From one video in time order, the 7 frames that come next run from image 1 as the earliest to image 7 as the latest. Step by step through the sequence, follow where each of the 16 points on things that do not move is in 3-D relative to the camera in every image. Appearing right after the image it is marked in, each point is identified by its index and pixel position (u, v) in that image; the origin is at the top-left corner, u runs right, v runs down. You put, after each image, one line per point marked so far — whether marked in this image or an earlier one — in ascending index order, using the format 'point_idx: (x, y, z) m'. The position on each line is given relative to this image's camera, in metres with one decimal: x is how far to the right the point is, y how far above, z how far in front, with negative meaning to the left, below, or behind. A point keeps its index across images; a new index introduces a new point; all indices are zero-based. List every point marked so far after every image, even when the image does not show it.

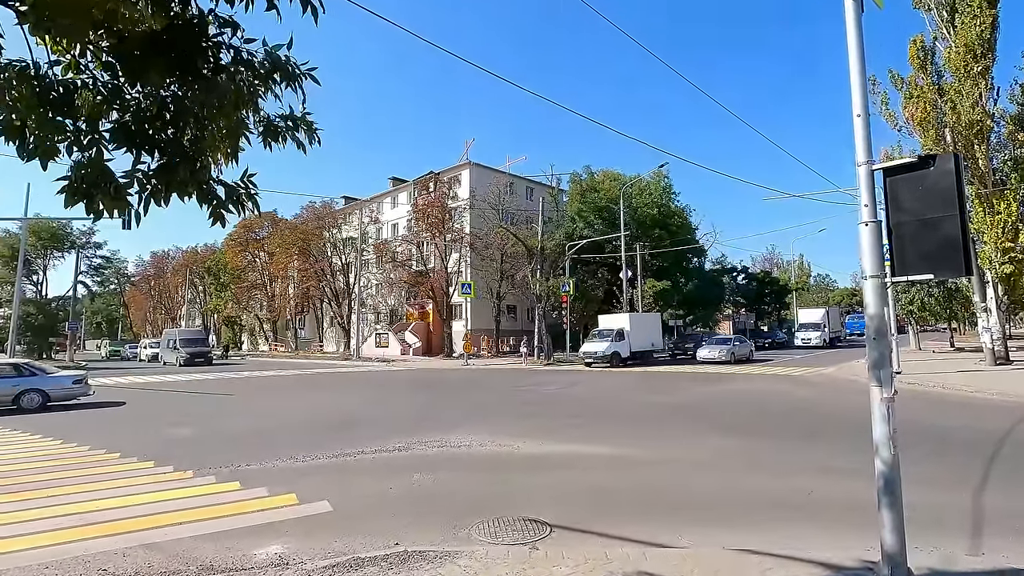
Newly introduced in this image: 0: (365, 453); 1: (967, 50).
0: (-2.3, -2.5, +8.8) m
1: (+14.9, +7.7, +18.7) m
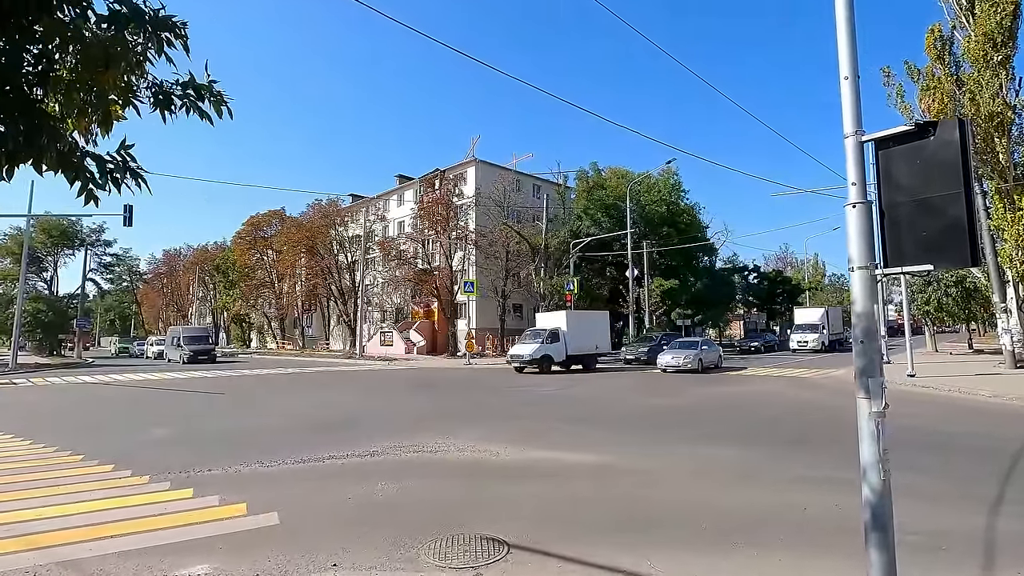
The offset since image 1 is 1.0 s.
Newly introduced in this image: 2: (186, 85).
0: (-2.6, -2.5, +8.3) m
1: (+14.8, +7.8, +17.8) m
2: (-1.9, +1.2, +3.4) m
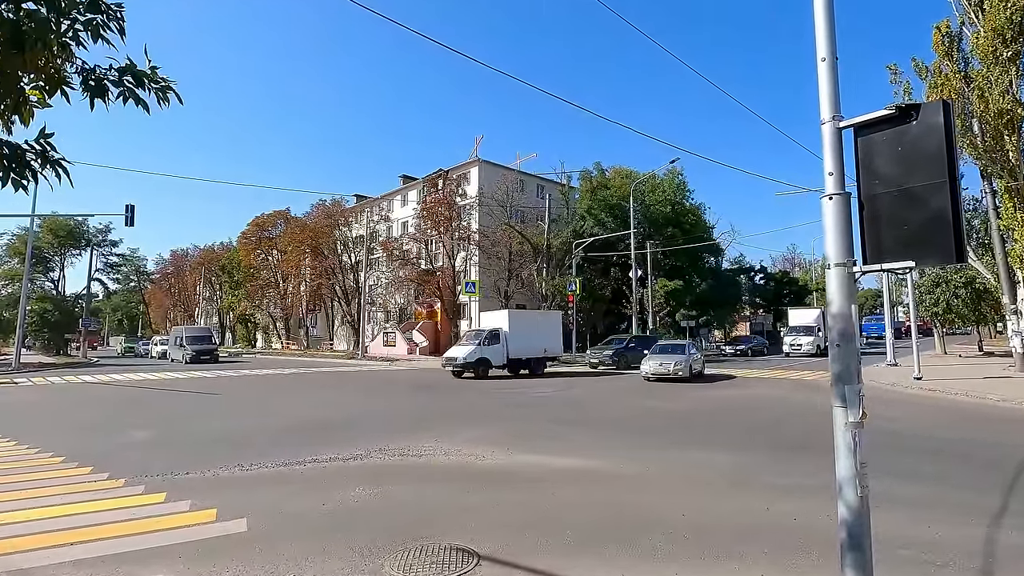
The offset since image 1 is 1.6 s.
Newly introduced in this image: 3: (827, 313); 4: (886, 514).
0: (-2.8, -2.5, +8.2) m
1: (+14.8, +7.7, +17.4) m
2: (-2.2, +1.2, +3.2) m
3: (+1.6, -0.1, +2.8) m
4: (+3.6, -2.2, +5.5) m
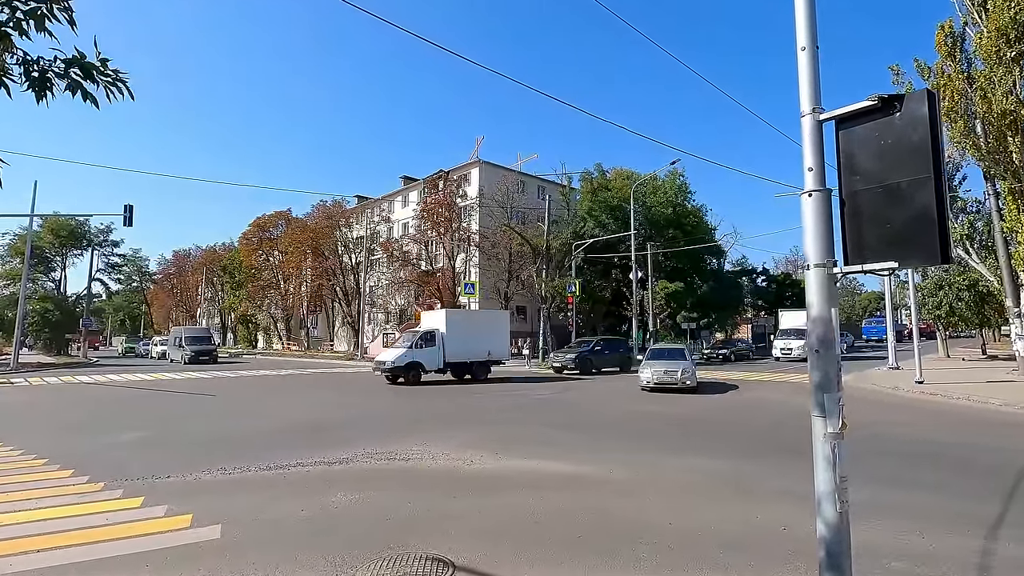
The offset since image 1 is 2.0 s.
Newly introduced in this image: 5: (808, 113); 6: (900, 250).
0: (-3.0, -2.5, +8.0) m
1: (+14.7, +7.6, +17.2) m
2: (-2.4, +1.2, +3.0) m
3: (+1.4, -0.1, +2.7) m
4: (+3.4, -2.2, +5.4) m
5: (+1.4, +0.8, +2.7) m
6: (+1.6, +0.2, +2.4) m
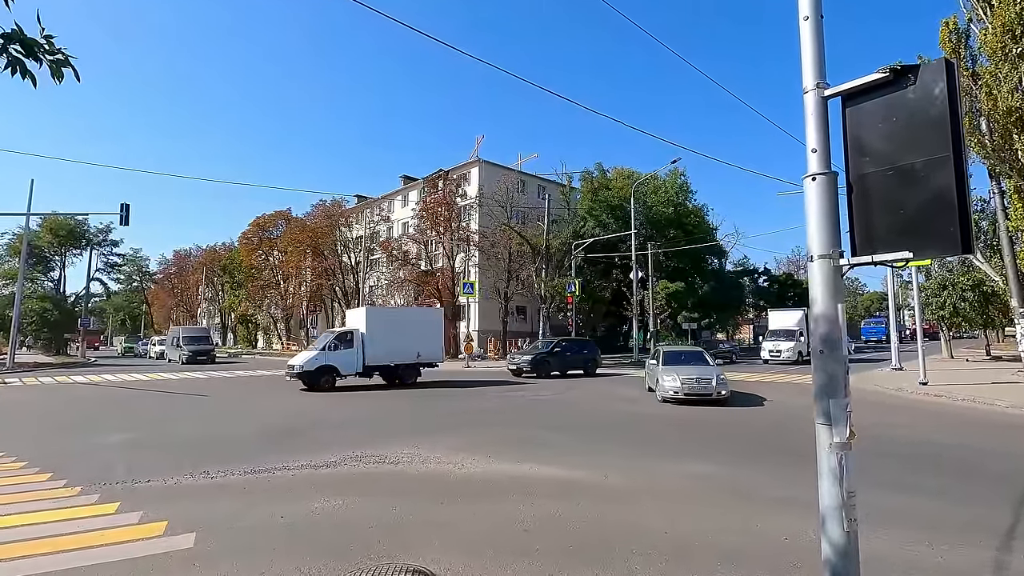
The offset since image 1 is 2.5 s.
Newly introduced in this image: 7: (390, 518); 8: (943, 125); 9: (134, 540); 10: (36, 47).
0: (-3.1, -2.5, +7.8) m
1: (+14.6, +7.6, +16.9) m
2: (-2.5, +1.2, +2.8) m
3: (+1.3, -0.1, +2.4) m
4: (+3.3, -2.2, +5.1) m
5: (+1.3, +0.9, +2.5) m
6: (+1.5, +0.2, +2.1) m
7: (-1.2, -2.3, +5.8) m
8: (+1.6, +0.6, +2.1) m
9: (-3.5, -2.3, +5.3) m
10: (-2.4, +1.2, +2.9) m
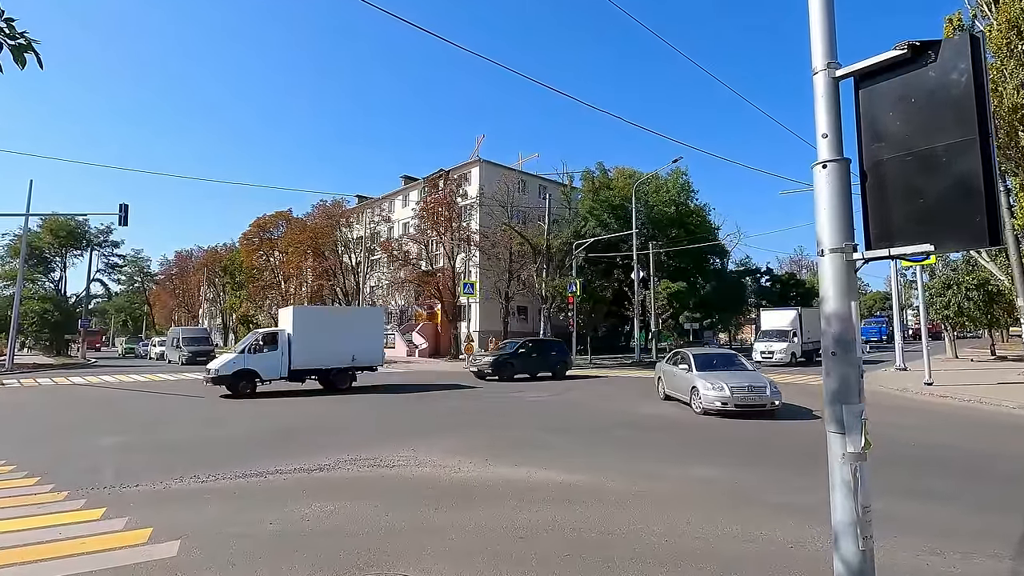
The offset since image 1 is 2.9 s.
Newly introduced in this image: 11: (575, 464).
0: (-3.1, -2.5, +7.6) m
1: (+14.6, +7.7, +16.7) m
2: (-2.5, +1.2, +2.6) m
3: (+1.2, -0.1, +2.2) m
4: (+3.3, -2.2, +4.9) m
5: (+1.3, +0.9, +2.3) m
6: (+1.5, +0.2, +2.0) m
7: (-1.3, -2.3, +5.6) m
8: (+1.5, +0.6, +1.9) m
9: (-3.5, -2.3, +5.1) m
10: (-2.4, +1.2, +2.7) m
11: (+0.9, -2.5, +8.1) m
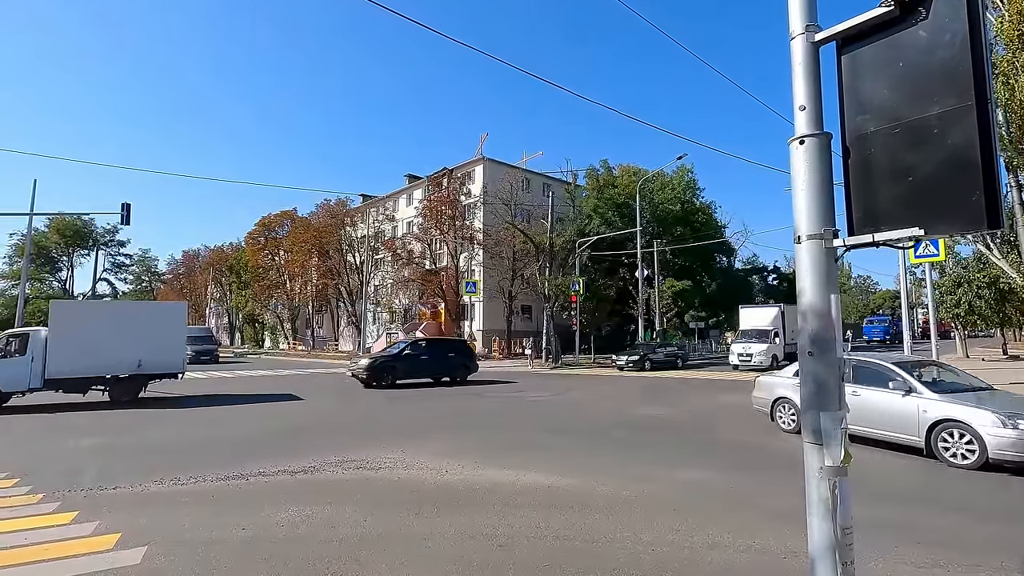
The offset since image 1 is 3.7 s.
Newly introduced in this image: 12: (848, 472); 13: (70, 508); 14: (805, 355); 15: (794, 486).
0: (-3.2, -2.4, +7.4) m
1: (+14.5, +7.7, +16.3) m
2: (-2.7, +1.3, +2.4) m
3: (+1.0, -0.1, +2.0) m
4: (+3.1, -2.1, +4.6) m
5: (+1.0, +0.9, +2.1) m
6: (+1.2, +0.2, +1.7) m
7: (-1.4, -2.3, +5.4) m
8: (+1.3, +0.6, +1.7) m
9: (-3.7, -2.3, +4.9) m
10: (-2.6, +1.2, +2.5) m
11: (+0.7, -2.5, +7.9) m
12: (+1.1, -0.6, +1.8) m
13: (-4.8, -2.4, +6.2) m
14: (+1.0, -0.2, +1.9) m
15: (+3.3, -2.3, +6.8) m
